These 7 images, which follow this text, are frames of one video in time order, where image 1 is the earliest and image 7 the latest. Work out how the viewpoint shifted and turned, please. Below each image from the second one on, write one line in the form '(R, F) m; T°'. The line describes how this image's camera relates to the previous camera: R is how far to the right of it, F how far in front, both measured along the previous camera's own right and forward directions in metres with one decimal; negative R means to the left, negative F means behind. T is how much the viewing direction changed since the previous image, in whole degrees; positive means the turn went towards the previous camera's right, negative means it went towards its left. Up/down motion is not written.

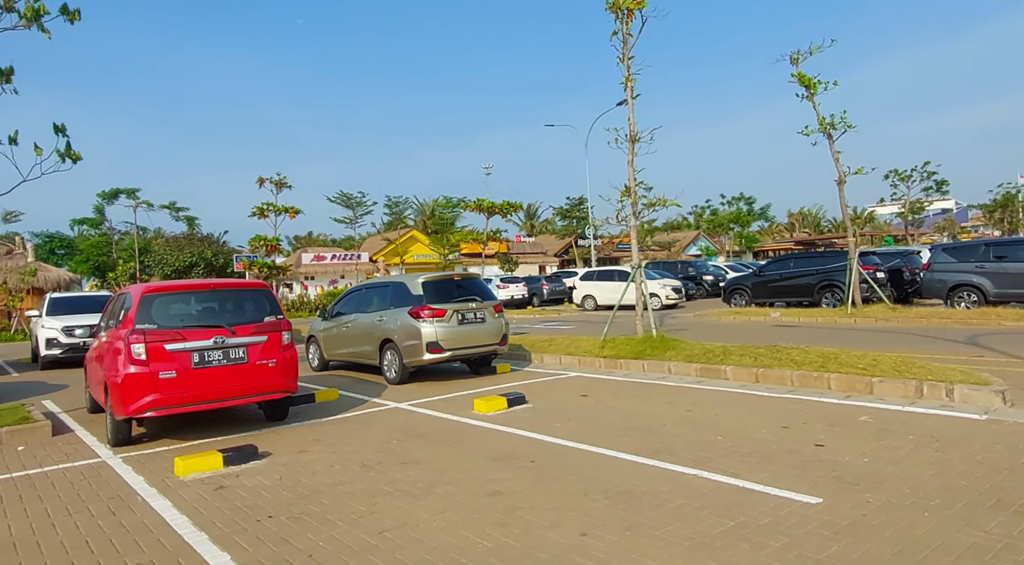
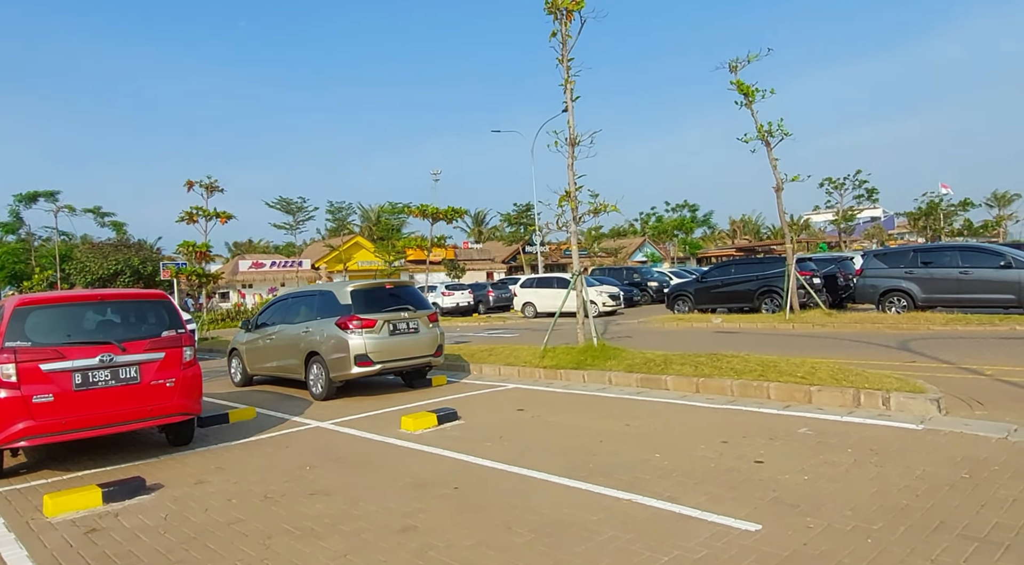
(+0.2, +0.4) m; +4°
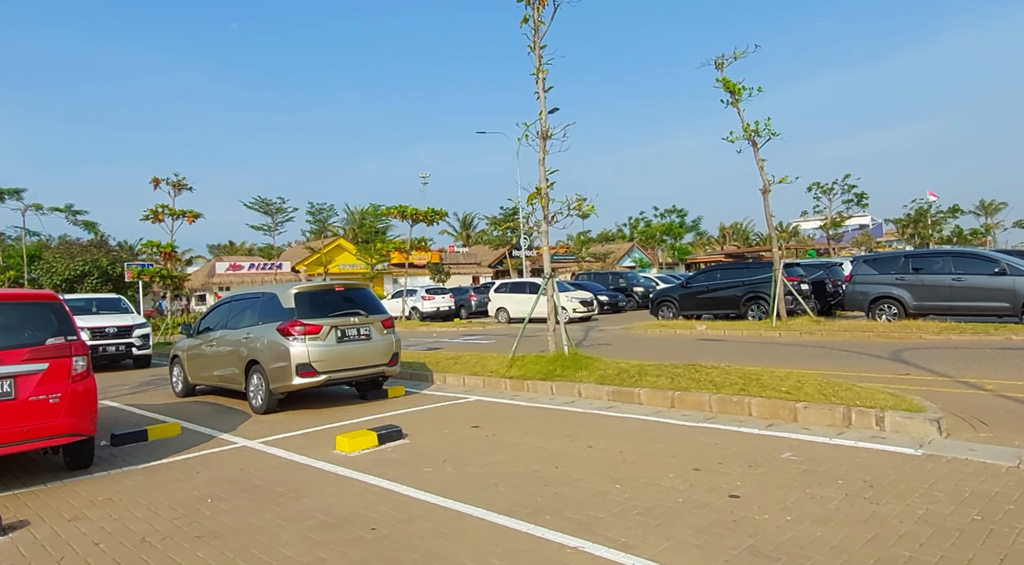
(+0.4, +0.8) m; +1°
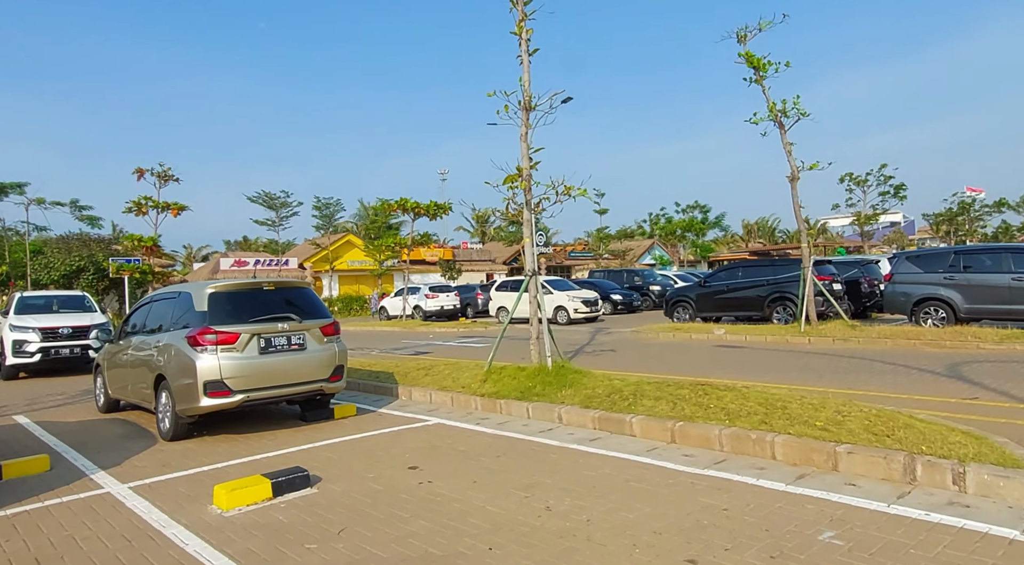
(+0.6, +1.7) m; -2°
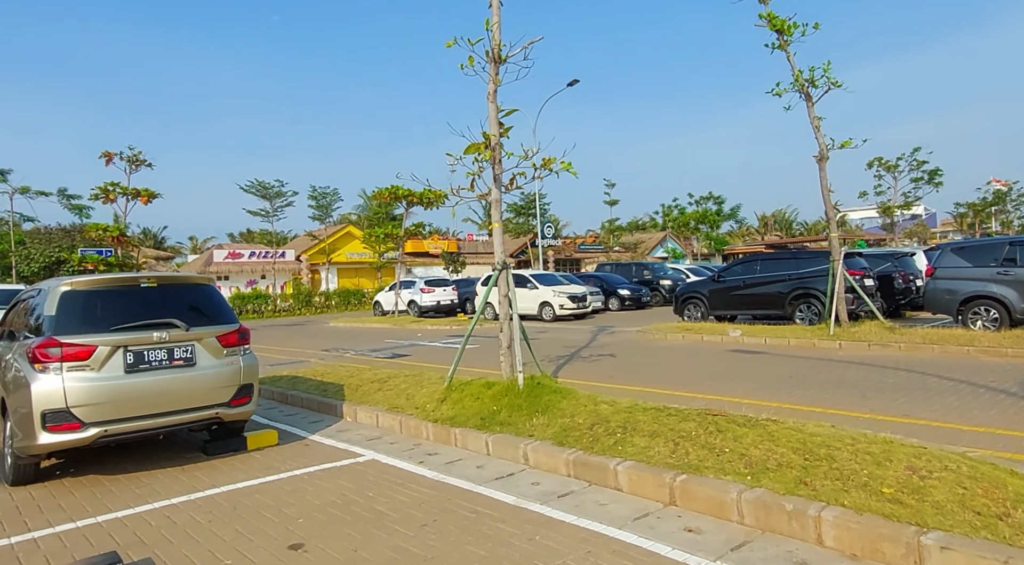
(+0.5, +1.8) m; -1°
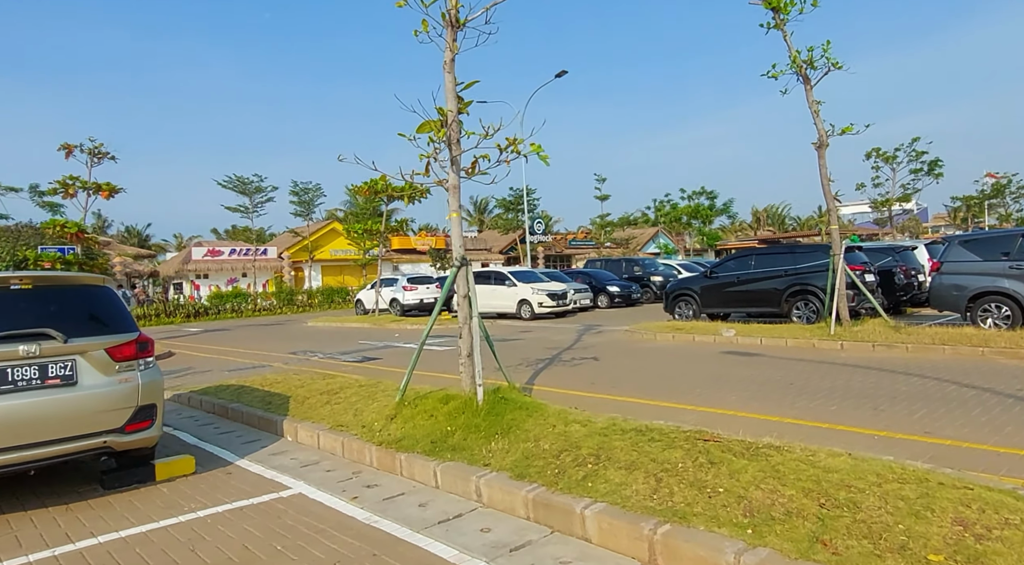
(+0.3, +1.0) m; +1°
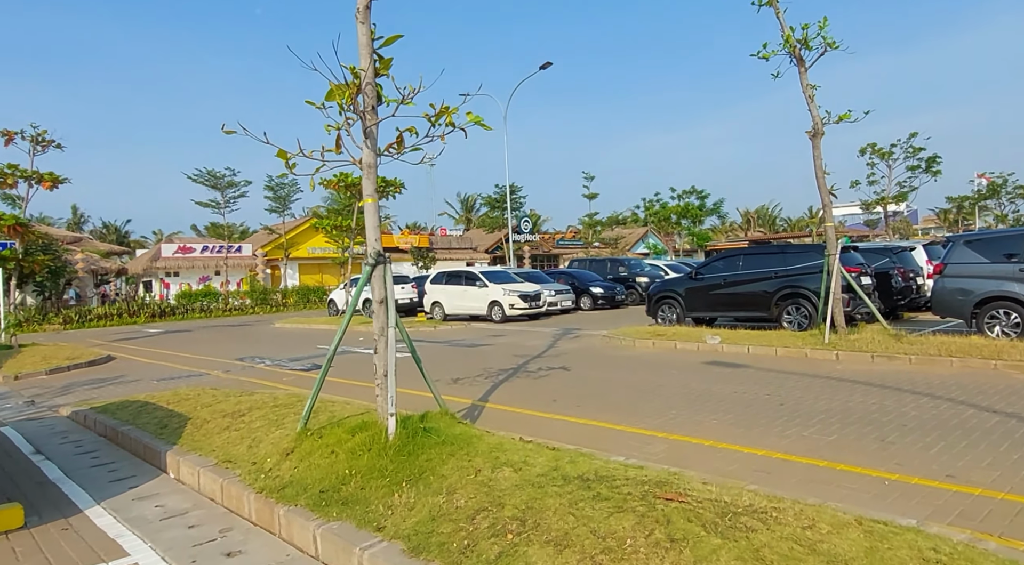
(+0.5, +1.2) m; +1°
